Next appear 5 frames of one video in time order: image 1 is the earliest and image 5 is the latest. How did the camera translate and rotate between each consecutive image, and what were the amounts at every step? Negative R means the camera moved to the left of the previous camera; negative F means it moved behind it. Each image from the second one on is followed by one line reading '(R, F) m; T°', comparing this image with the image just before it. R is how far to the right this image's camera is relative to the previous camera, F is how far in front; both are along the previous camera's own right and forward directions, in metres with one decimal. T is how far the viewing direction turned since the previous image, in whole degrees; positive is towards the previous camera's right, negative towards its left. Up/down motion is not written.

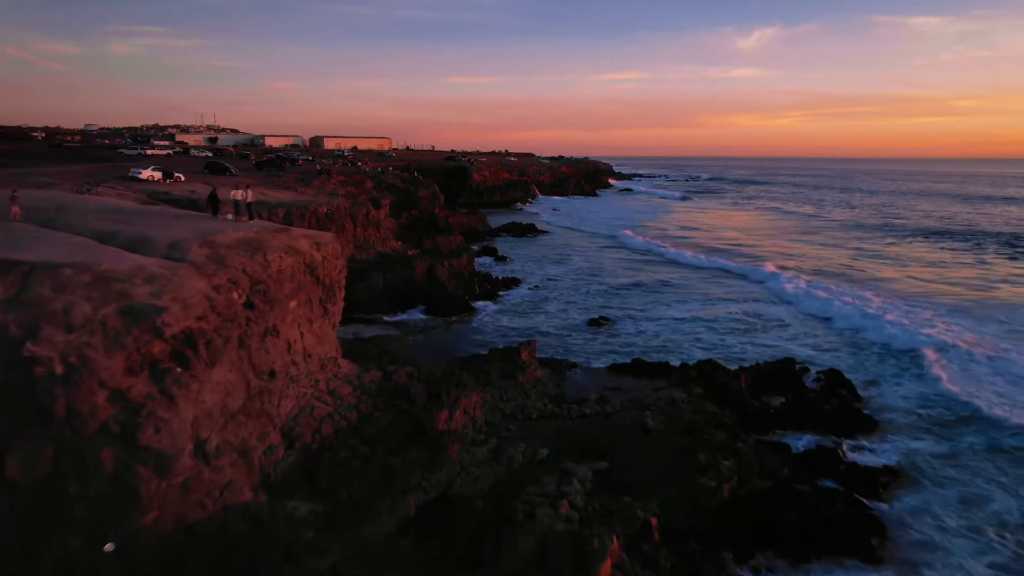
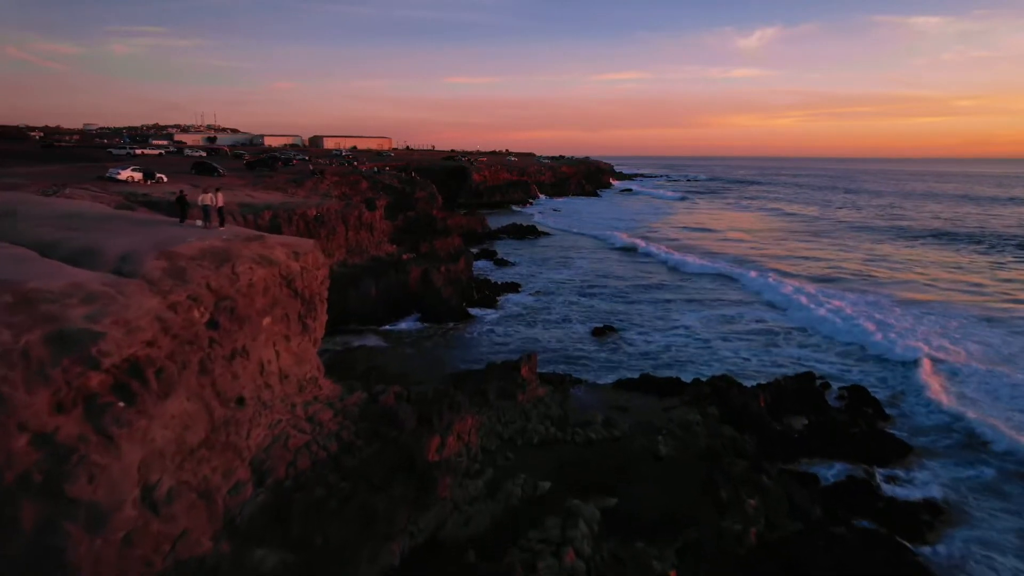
(0.0, +1.1) m; 0°
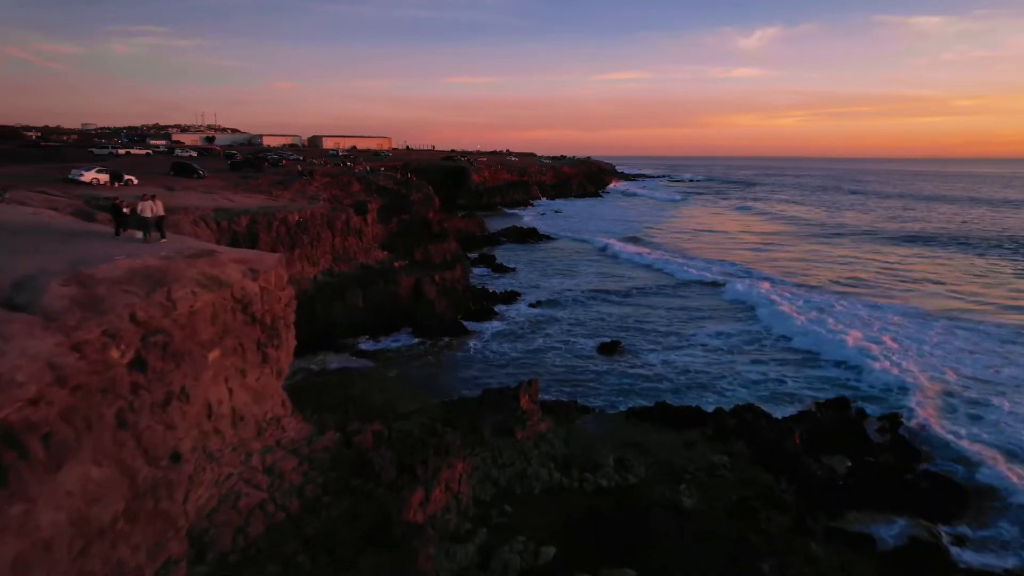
(0.0, +1.6) m; 0°
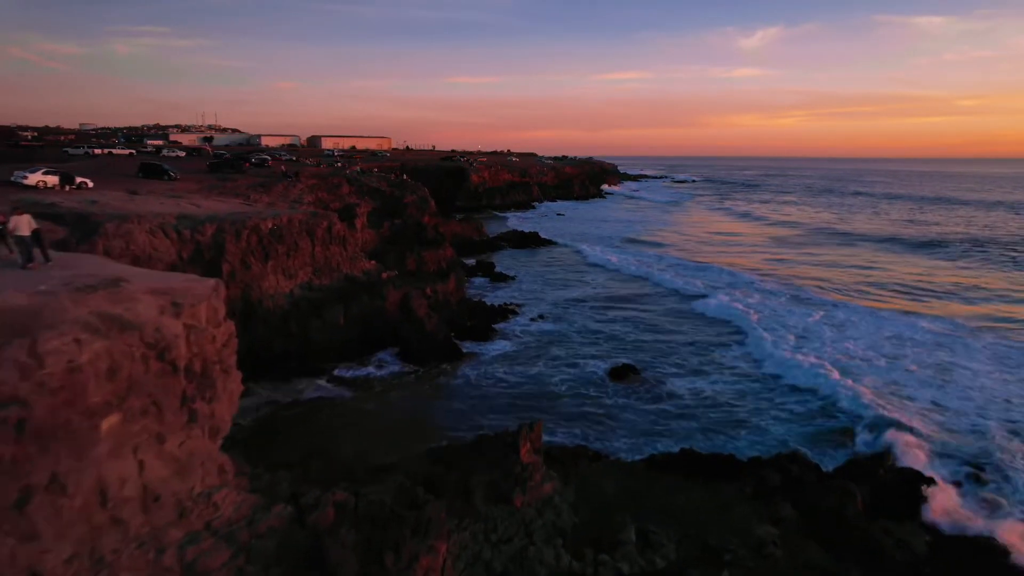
(0.0, +2.0) m; 0°
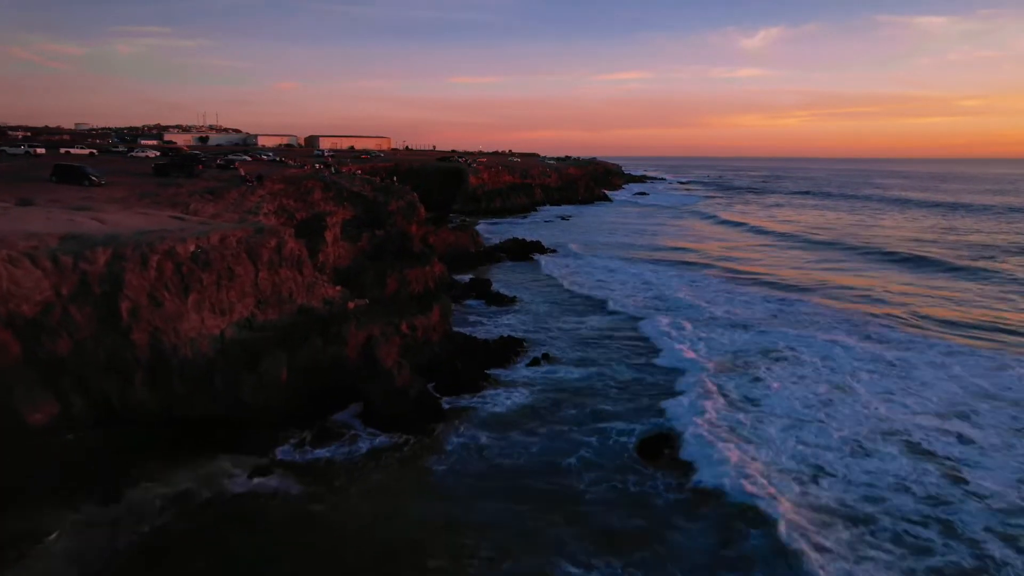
(+0.1, +3.9) m; 0°
